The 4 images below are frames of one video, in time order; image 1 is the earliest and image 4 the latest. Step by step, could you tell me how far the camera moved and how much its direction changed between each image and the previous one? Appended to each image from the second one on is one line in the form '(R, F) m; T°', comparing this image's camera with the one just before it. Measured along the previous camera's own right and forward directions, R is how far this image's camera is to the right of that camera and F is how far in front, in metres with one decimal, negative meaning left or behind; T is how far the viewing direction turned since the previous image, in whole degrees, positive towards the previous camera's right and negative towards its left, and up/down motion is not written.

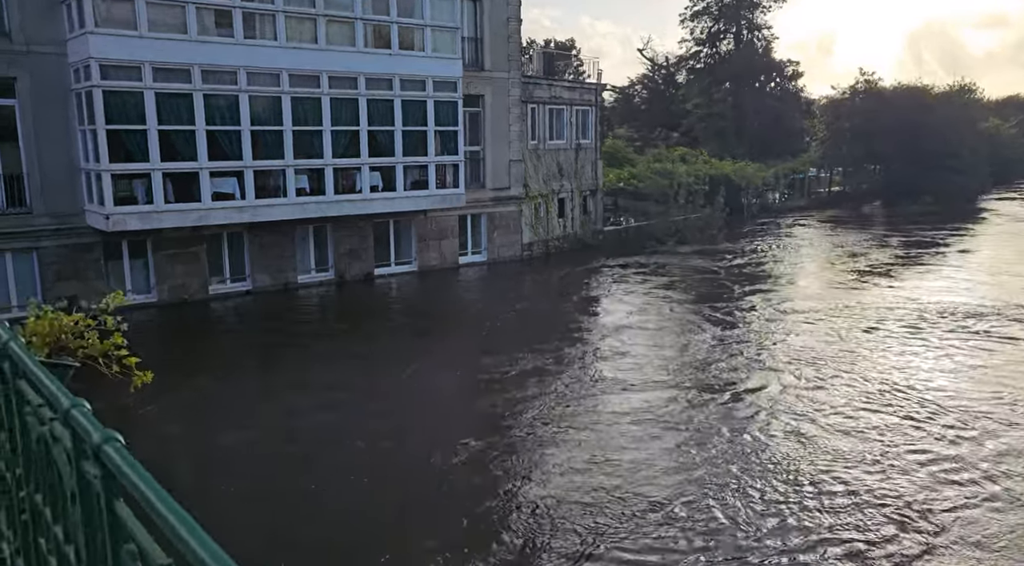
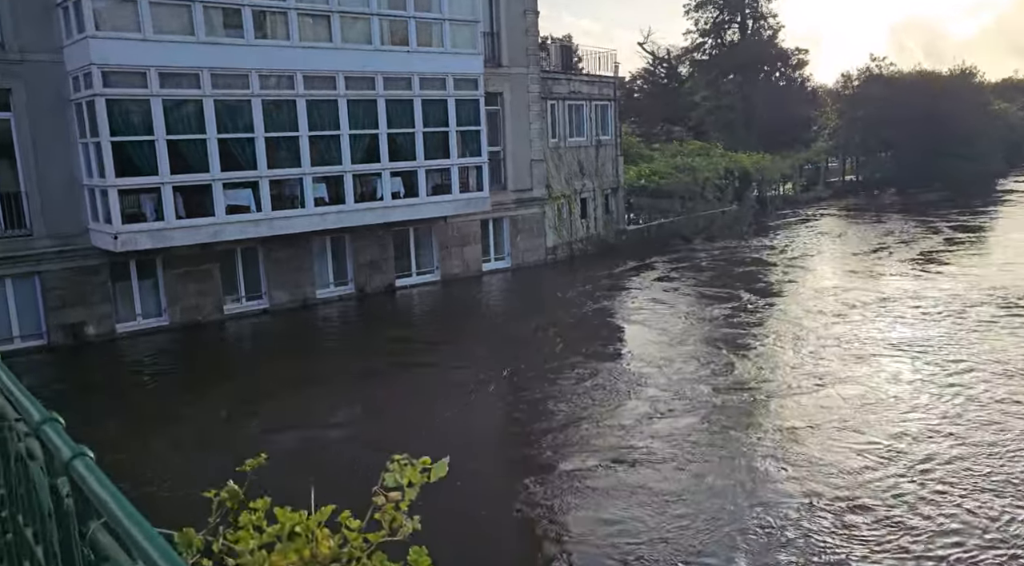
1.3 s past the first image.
(-1.0, +1.2) m; +1°
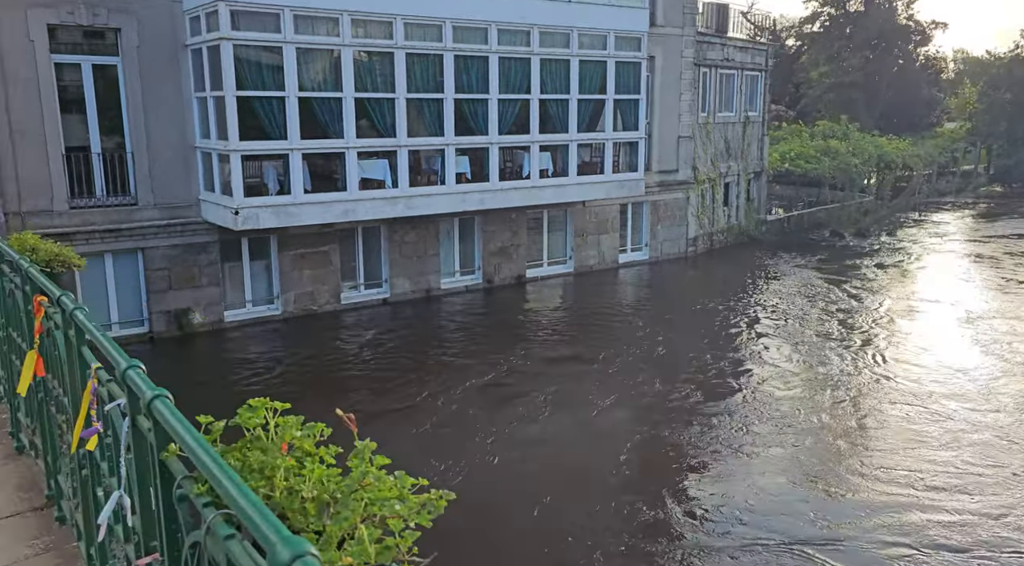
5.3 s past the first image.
(-2.3, +2.7) m; -3°
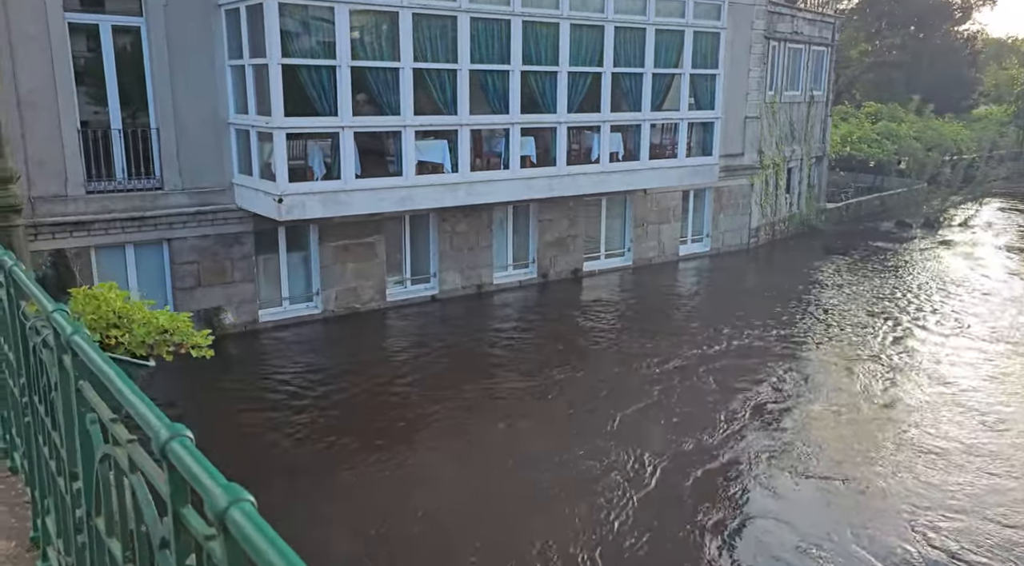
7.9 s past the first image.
(-1.2, +1.7) m; 0°
